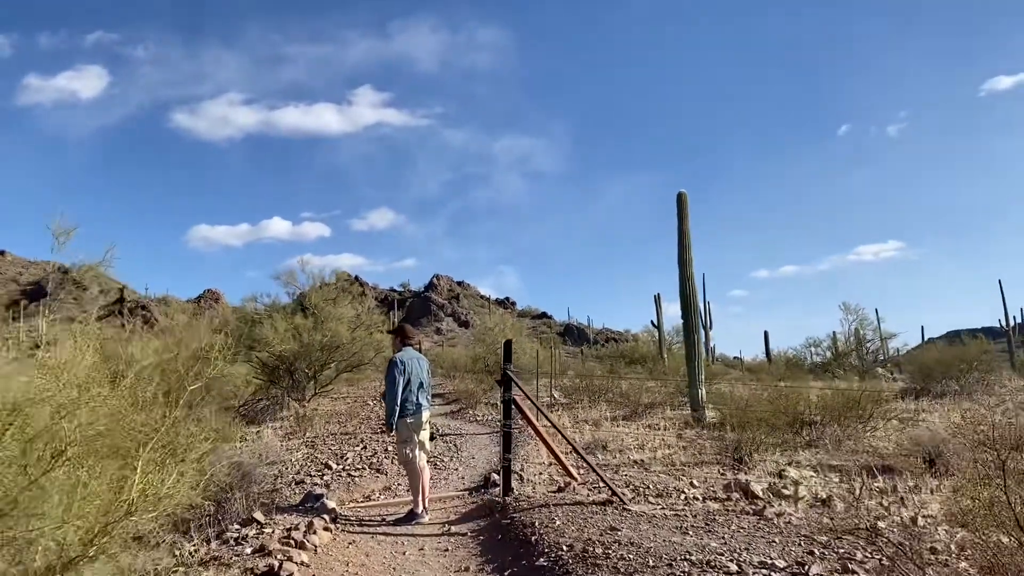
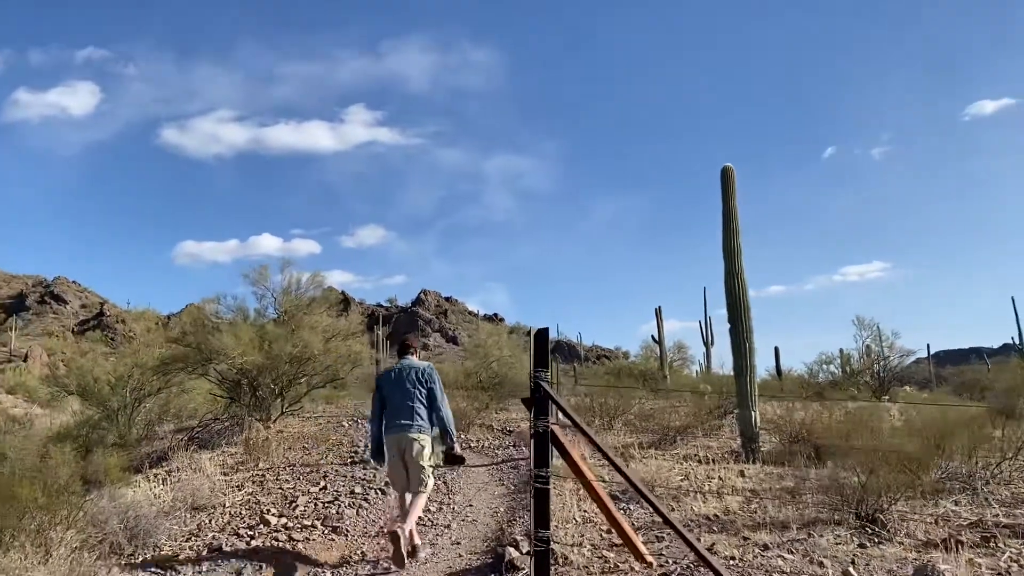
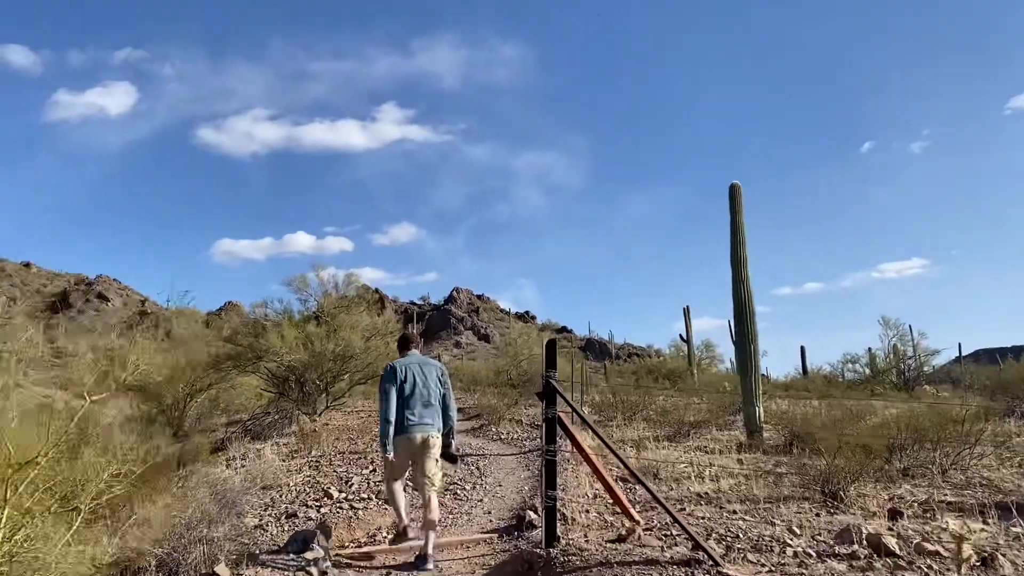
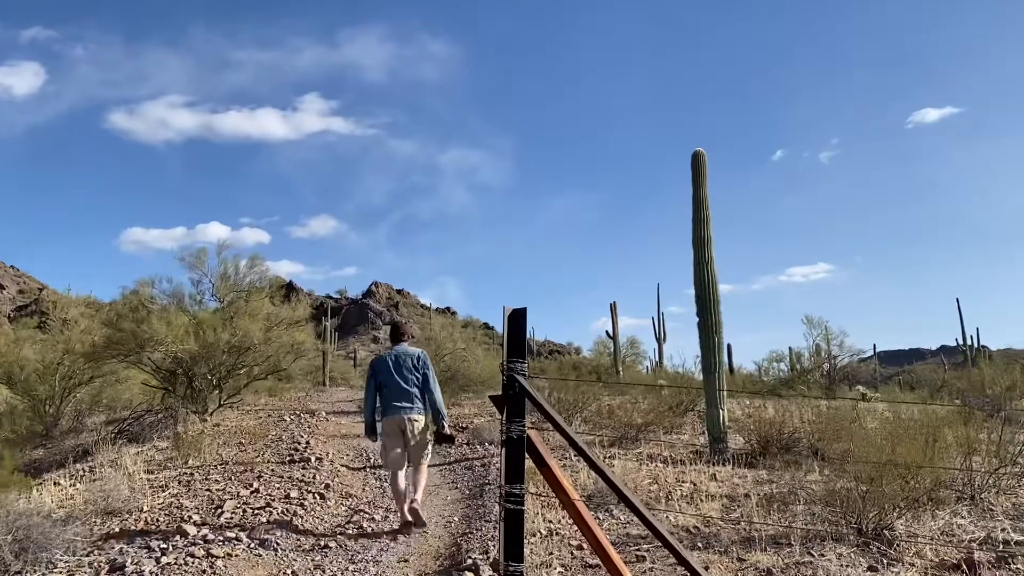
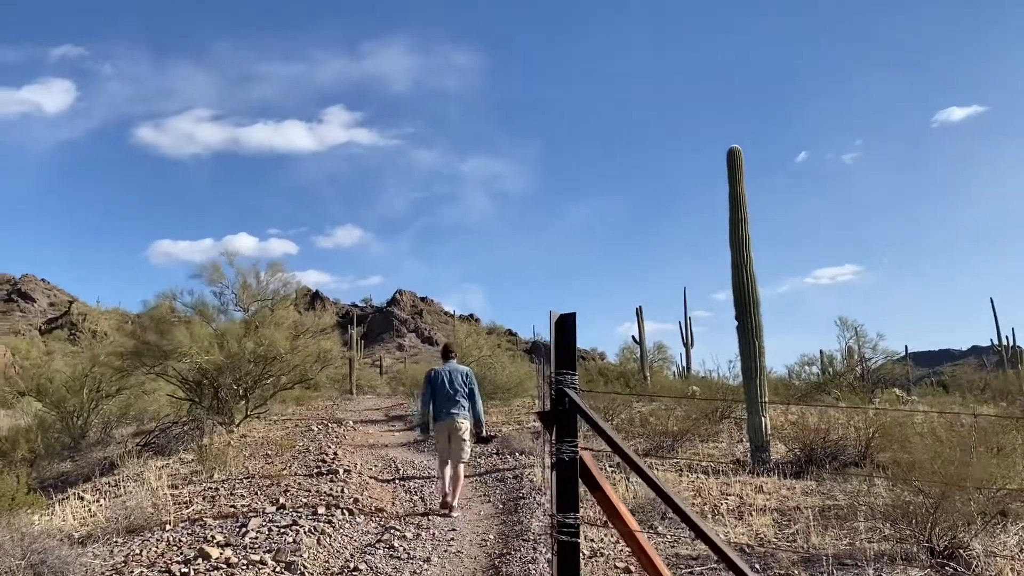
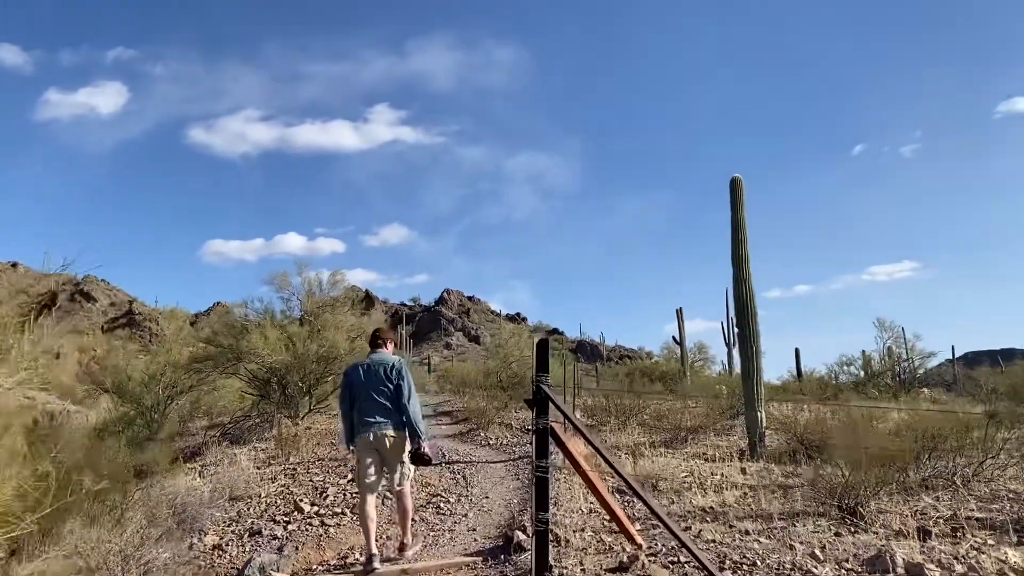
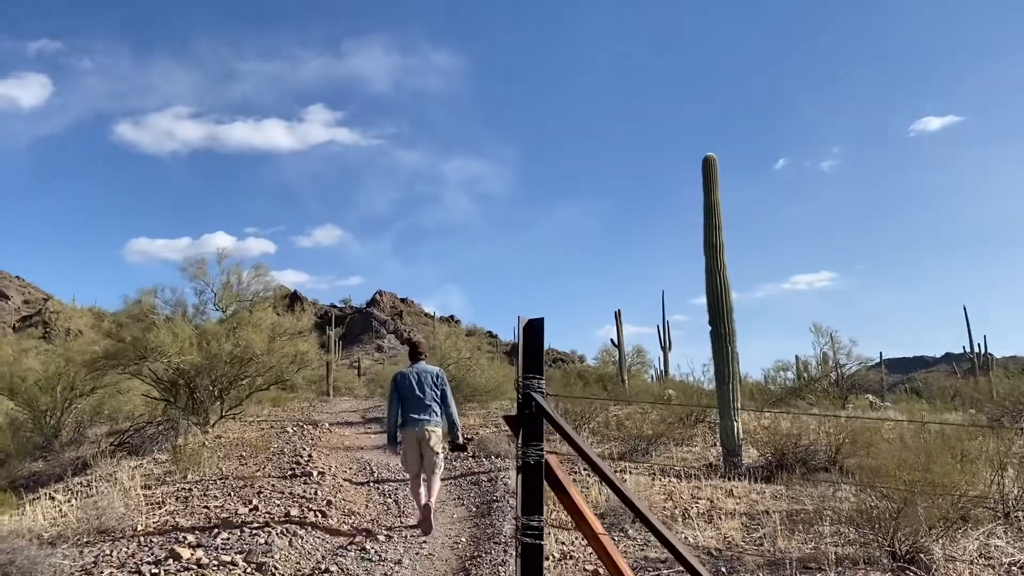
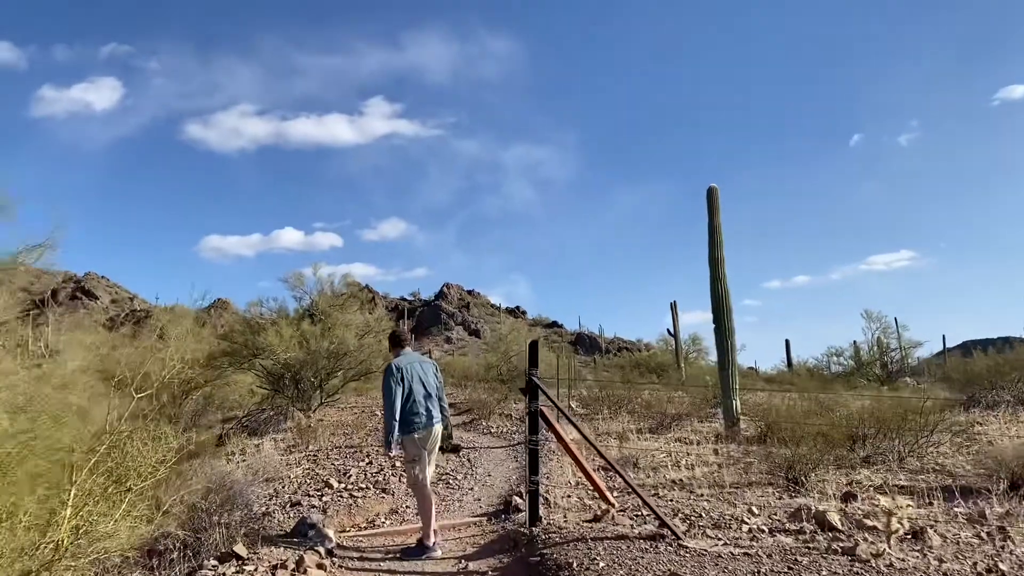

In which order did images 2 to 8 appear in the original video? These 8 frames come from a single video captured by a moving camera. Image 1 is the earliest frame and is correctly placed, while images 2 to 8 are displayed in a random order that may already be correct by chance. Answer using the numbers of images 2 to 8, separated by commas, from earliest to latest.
8, 3, 6, 2, 4, 7, 5
